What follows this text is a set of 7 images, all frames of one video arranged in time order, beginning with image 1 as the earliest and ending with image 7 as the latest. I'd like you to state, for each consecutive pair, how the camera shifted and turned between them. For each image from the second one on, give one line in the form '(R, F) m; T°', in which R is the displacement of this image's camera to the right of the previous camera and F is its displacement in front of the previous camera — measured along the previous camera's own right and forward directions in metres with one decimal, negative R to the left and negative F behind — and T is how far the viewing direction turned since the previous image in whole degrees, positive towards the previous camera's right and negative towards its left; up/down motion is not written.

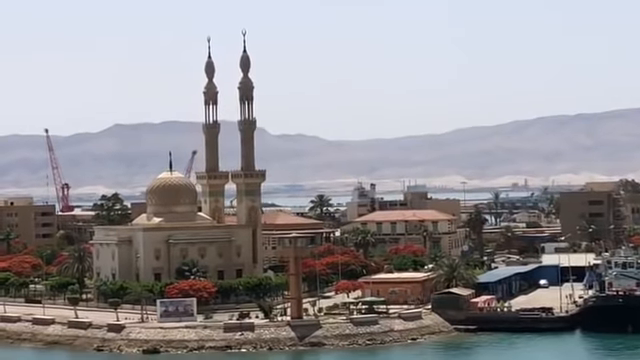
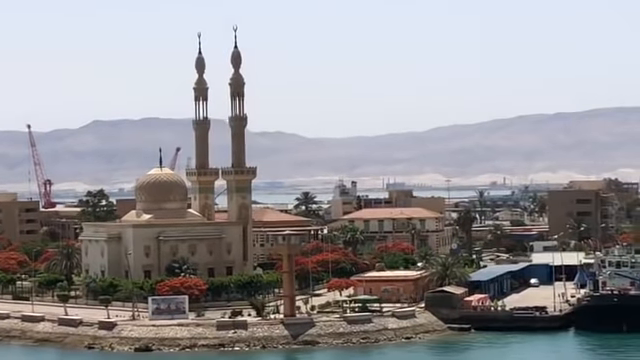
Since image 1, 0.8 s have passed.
(-0.7, +0.6) m; +1°
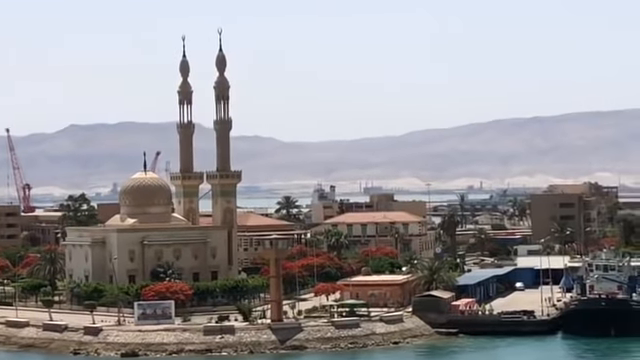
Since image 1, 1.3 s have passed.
(-0.5, +0.4) m; +1°
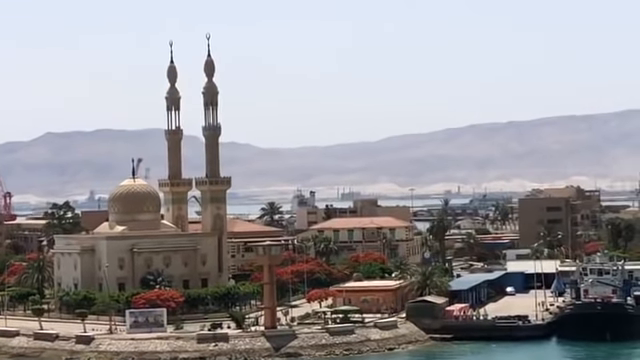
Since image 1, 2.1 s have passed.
(-0.7, +0.6) m; +1°
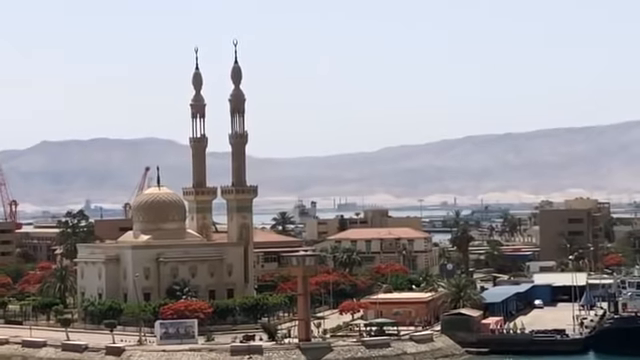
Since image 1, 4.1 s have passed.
(-1.9, +1.5) m; 0°
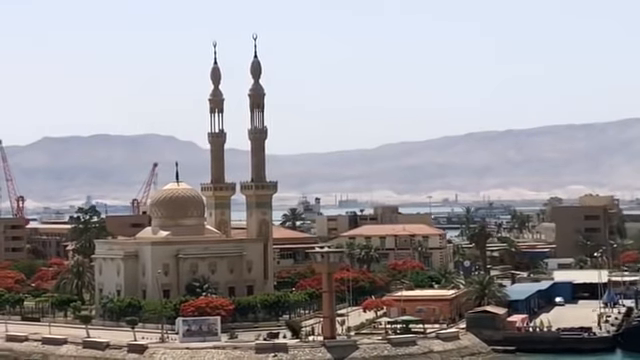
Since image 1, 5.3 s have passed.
(-1.1, +0.9) m; 0°
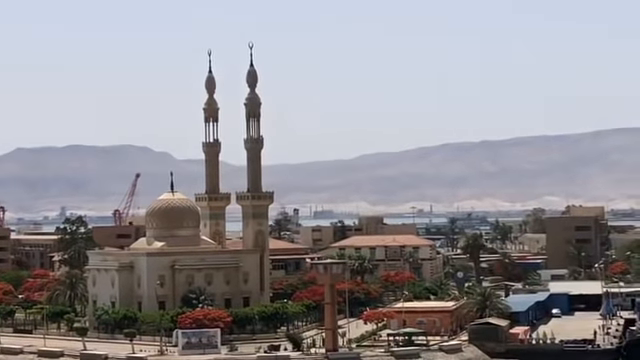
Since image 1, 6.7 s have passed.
(-1.3, +0.9) m; +1°
